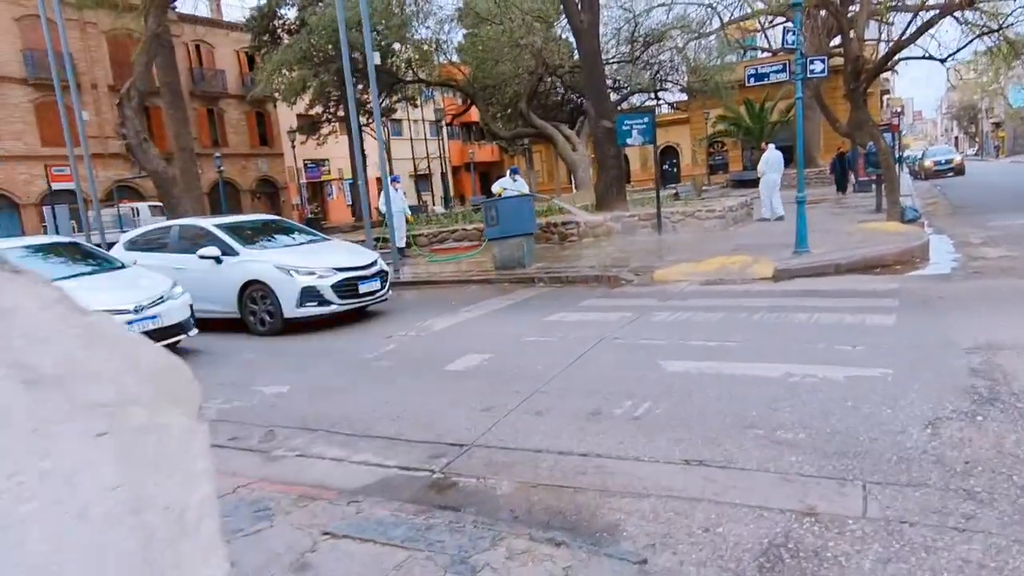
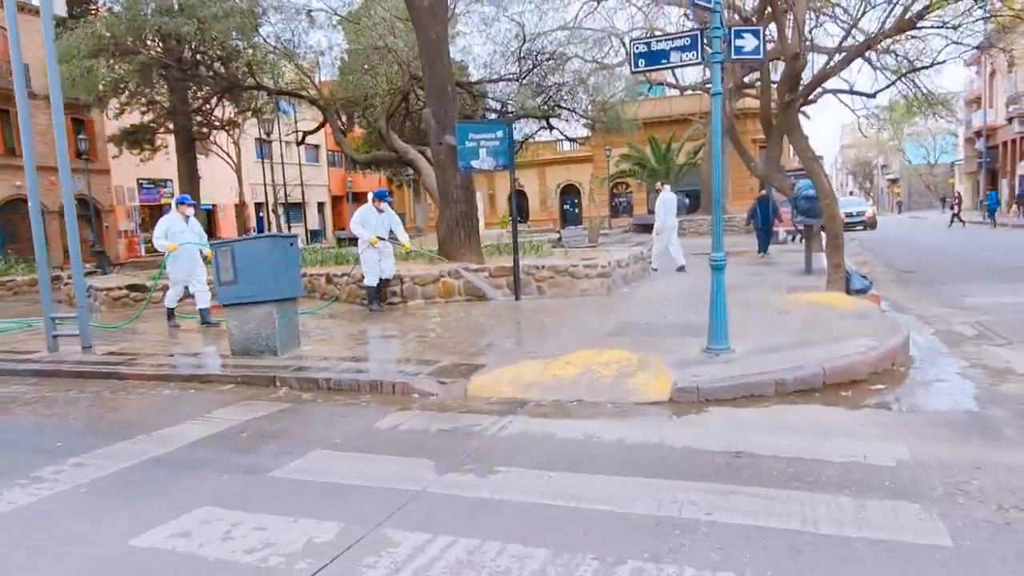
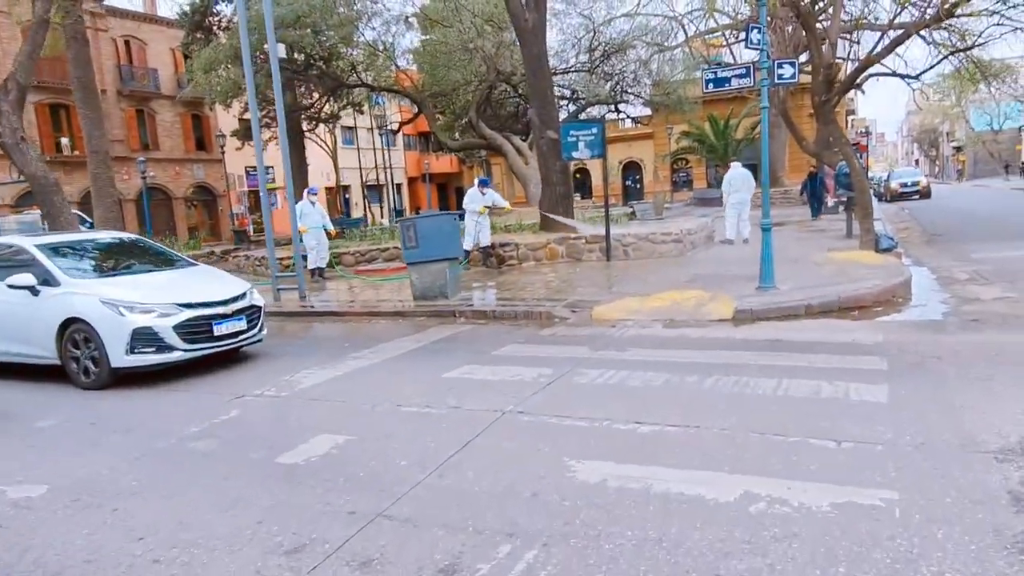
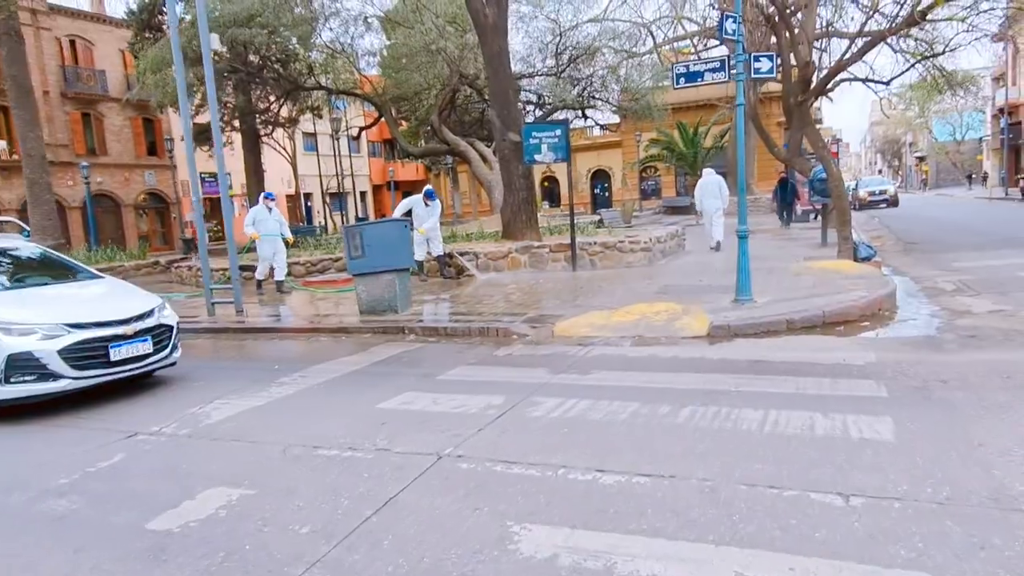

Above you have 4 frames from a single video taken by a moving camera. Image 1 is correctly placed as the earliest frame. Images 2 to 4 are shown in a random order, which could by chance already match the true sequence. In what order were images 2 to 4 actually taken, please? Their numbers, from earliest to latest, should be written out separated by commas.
3, 4, 2
